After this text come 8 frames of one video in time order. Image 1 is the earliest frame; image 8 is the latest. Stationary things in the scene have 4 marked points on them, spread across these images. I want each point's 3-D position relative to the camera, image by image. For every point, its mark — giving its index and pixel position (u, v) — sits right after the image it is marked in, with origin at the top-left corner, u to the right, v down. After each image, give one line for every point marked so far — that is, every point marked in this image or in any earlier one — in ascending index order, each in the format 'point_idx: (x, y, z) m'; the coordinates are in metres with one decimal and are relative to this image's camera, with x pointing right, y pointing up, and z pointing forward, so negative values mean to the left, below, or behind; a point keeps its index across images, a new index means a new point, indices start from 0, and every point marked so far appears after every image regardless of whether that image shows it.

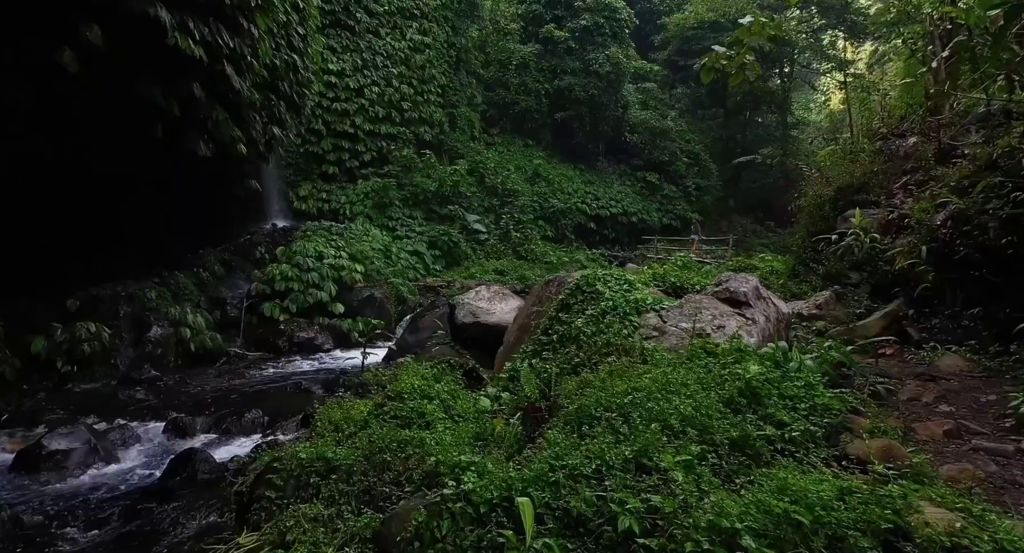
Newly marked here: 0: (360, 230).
0: (-3.4, +1.1, +13.7) m
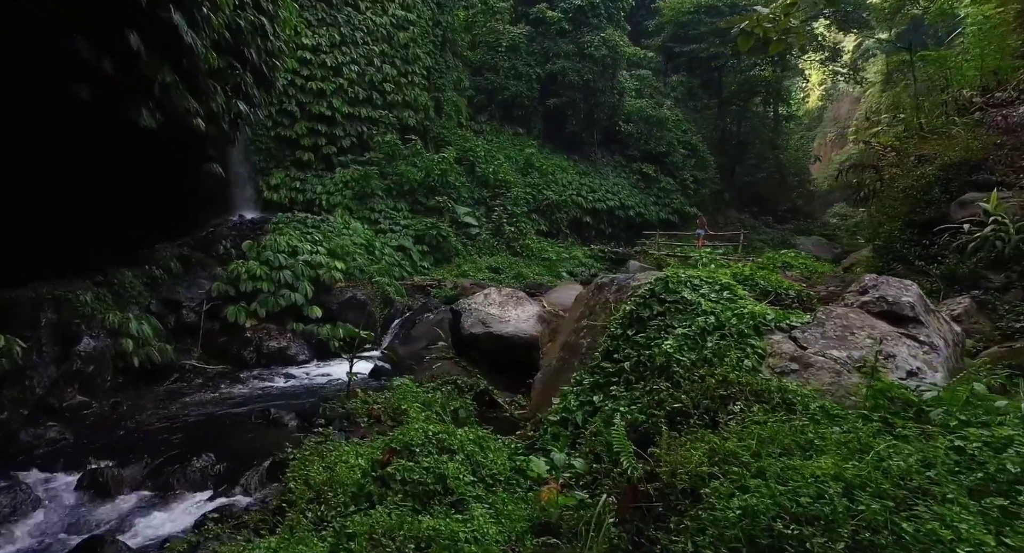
0: (-3.5, +1.1, +12.3) m
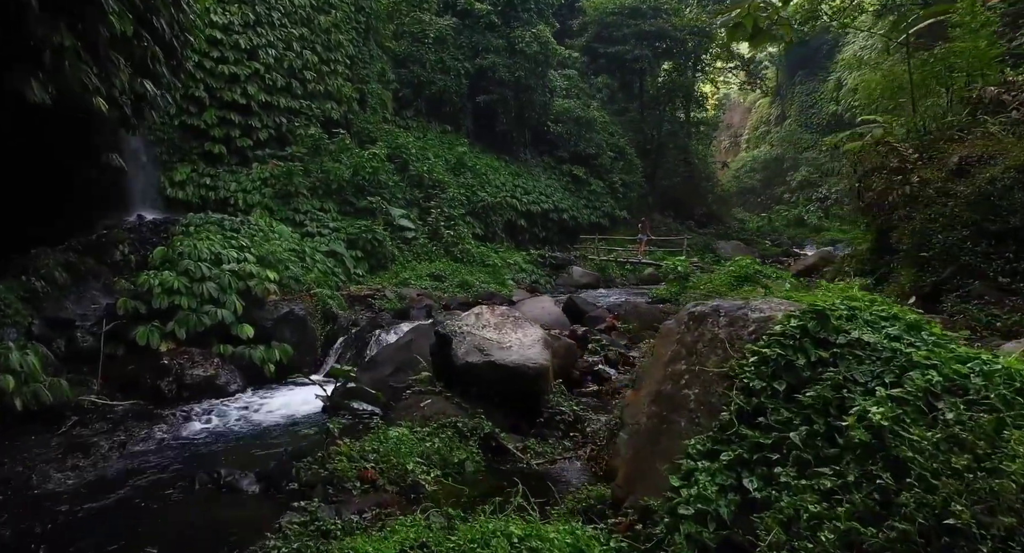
0: (-4.4, +0.9, +10.8) m
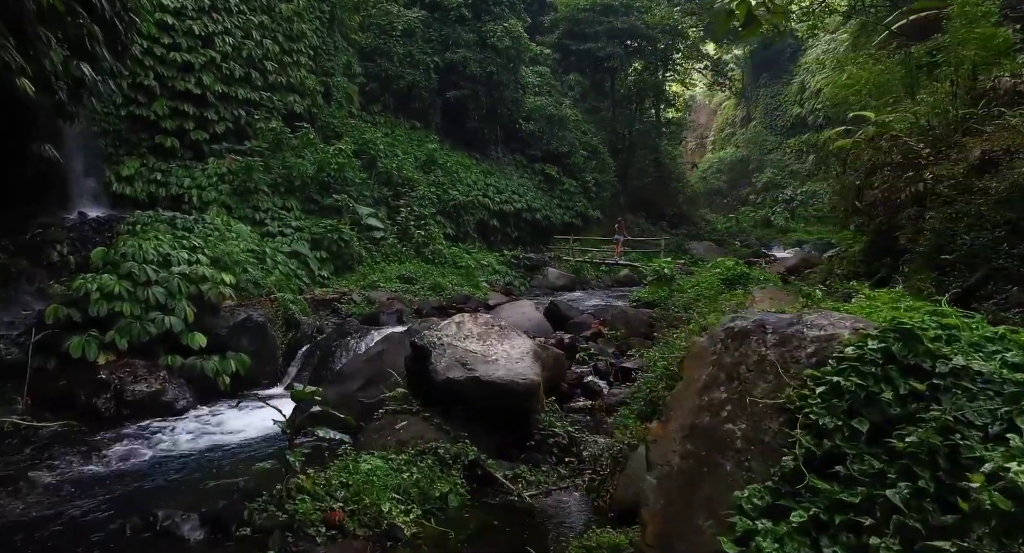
0: (-4.9, +0.9, +10.0) m
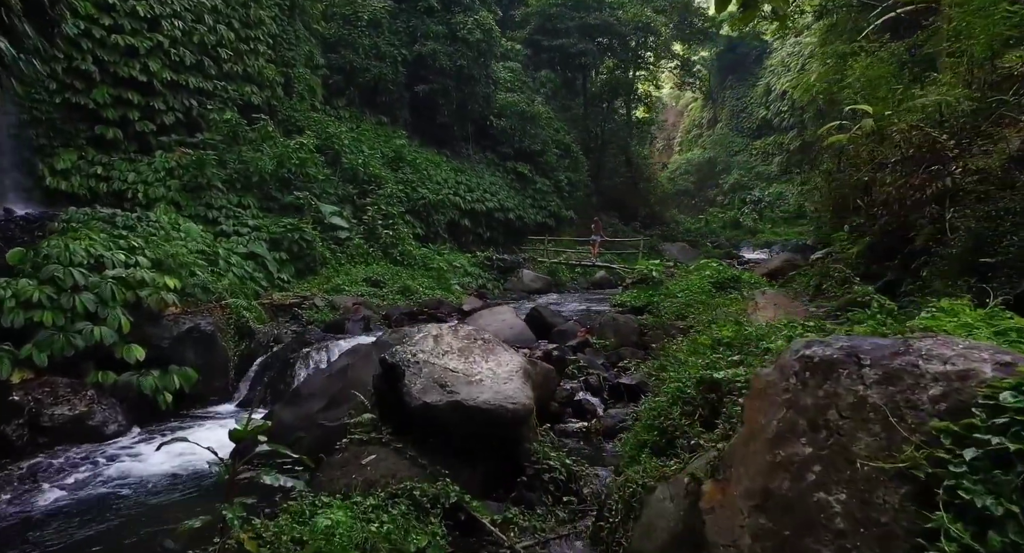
0: (-5.2, +0.8, +9.2) m
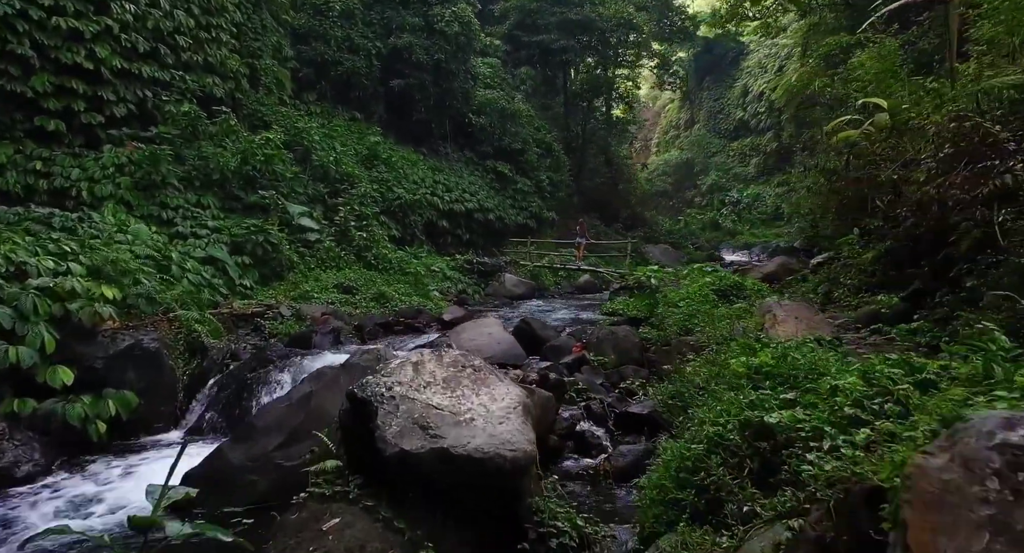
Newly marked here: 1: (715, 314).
0: (-5.5, +0.7, +8.2) m
1: (+2.1, -0.4, +6.3) m
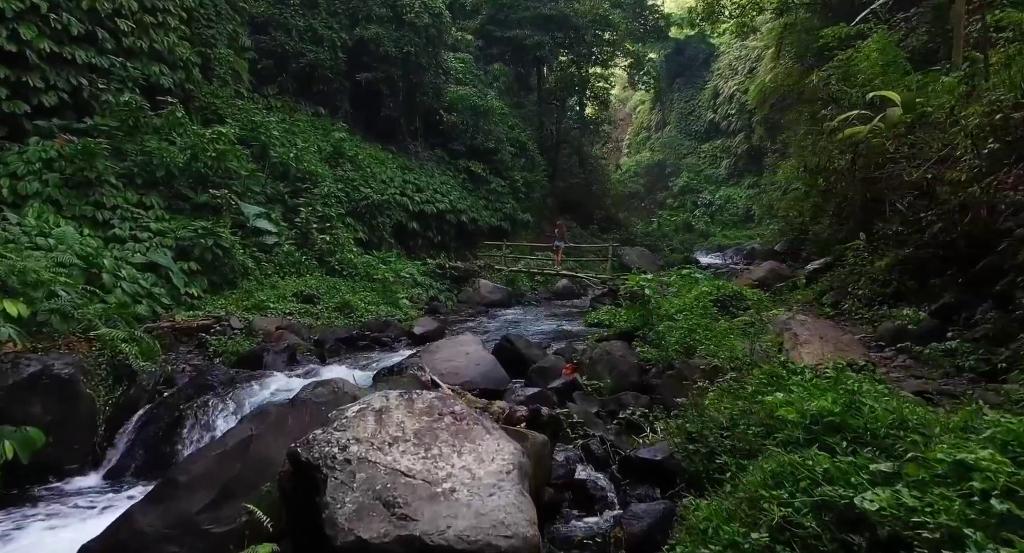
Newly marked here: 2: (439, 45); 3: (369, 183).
0: (-5.7, +0.6, +7.2) m
1: (+1.9, -0.5, +5.6) m
2: (-2.1, +6.5, +17.1) m
3: (-3.3, +2.2, +14.1) m
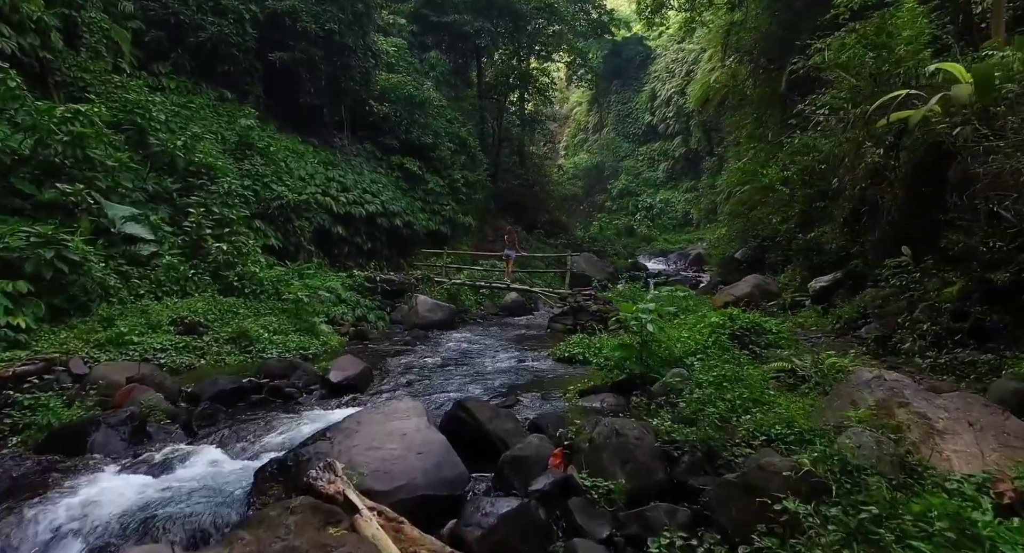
0: (-6.1, +0.4, +4.7) m
1: (+1.6, -0.7, +4.0) m
2: (-3.6, +6.2, +14.9) m
3: (-4.5, +1.9, +11.9) m
